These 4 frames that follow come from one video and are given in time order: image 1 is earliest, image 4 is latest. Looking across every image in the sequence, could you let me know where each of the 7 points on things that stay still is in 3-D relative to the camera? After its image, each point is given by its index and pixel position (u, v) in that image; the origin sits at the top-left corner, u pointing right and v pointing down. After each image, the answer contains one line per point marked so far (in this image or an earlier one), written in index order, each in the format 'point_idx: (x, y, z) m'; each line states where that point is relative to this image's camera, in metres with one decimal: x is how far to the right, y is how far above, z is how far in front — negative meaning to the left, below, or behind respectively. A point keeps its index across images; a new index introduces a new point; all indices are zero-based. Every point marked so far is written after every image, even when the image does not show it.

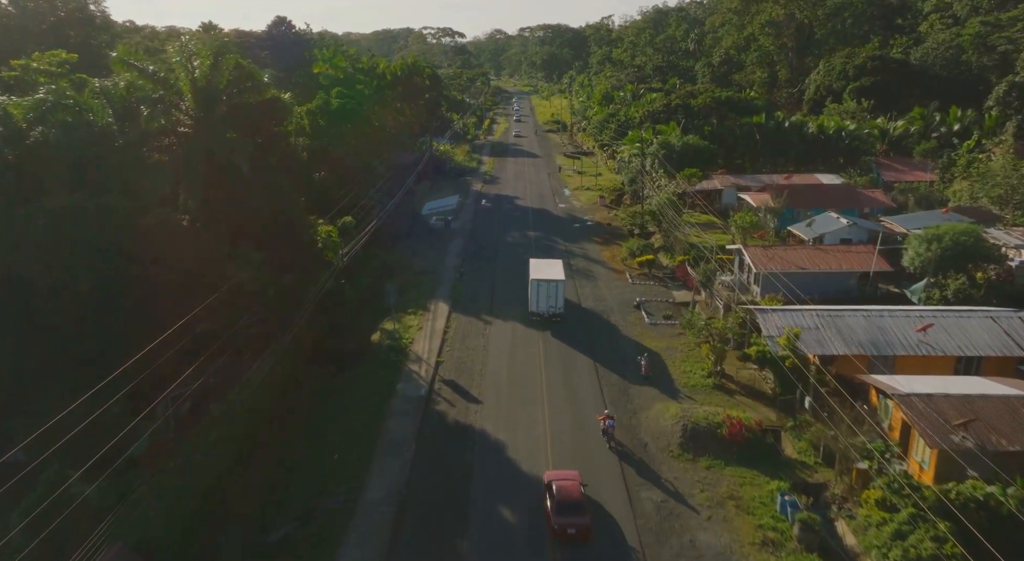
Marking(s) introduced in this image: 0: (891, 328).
0: (+11.8, -1.5, +18.8) m
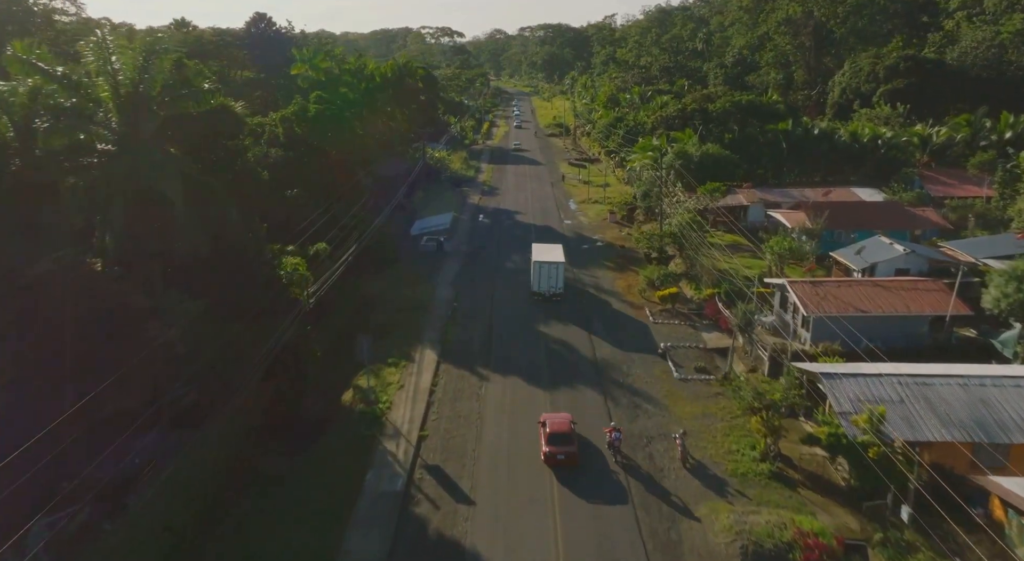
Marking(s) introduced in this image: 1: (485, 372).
0: (+11.8, -3.0, +14.7) m
1: (-0.9, -3.0, +19.9) m
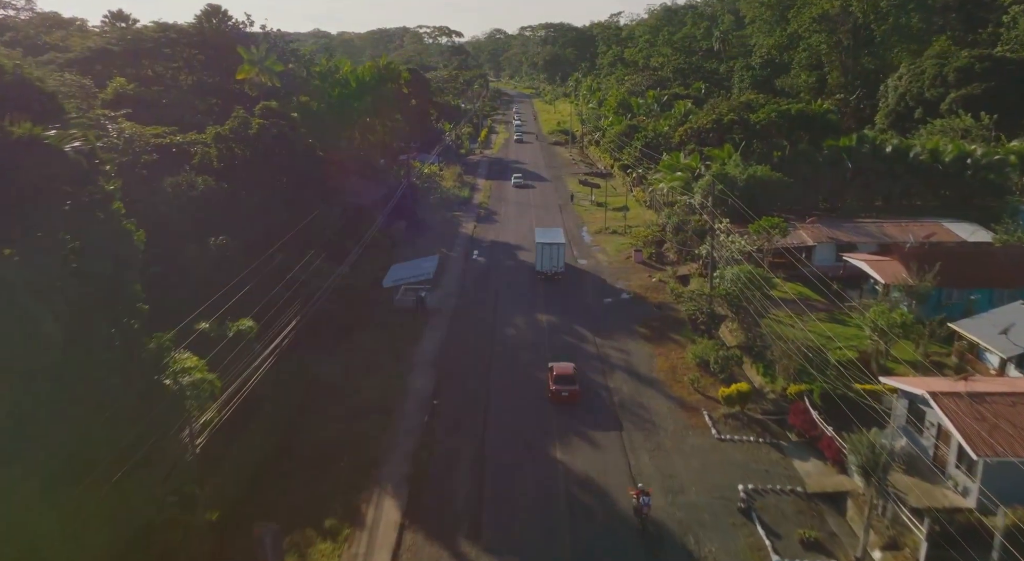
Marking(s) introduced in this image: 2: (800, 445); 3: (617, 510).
0: (+11.9, -5.6, +7.4) m
1: (-0.8, -5.6, +12.6) m
2: (+7.7, -4.4, +16.0) m
3: (+2.4, -5.3, +13.8) m
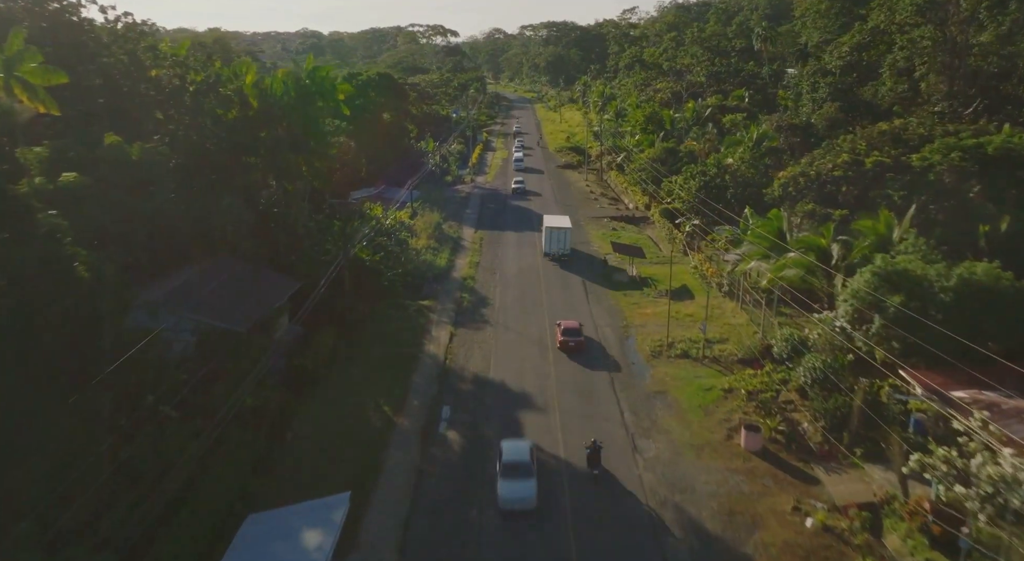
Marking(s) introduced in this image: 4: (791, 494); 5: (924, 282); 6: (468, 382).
0: (+11.9, -10.9, -7.4) m
1: (-0.8, -11.0, -2.1) m
2: (+7.7, -9.7, +1.3) m
3: (+2.4, -10.6, -0.9) m
4: (+6.5, -5.2, +13.9) m
5: (+11.4, -0.1, +16.3) m
6: (-1.4, -3.3, +18.9) m
